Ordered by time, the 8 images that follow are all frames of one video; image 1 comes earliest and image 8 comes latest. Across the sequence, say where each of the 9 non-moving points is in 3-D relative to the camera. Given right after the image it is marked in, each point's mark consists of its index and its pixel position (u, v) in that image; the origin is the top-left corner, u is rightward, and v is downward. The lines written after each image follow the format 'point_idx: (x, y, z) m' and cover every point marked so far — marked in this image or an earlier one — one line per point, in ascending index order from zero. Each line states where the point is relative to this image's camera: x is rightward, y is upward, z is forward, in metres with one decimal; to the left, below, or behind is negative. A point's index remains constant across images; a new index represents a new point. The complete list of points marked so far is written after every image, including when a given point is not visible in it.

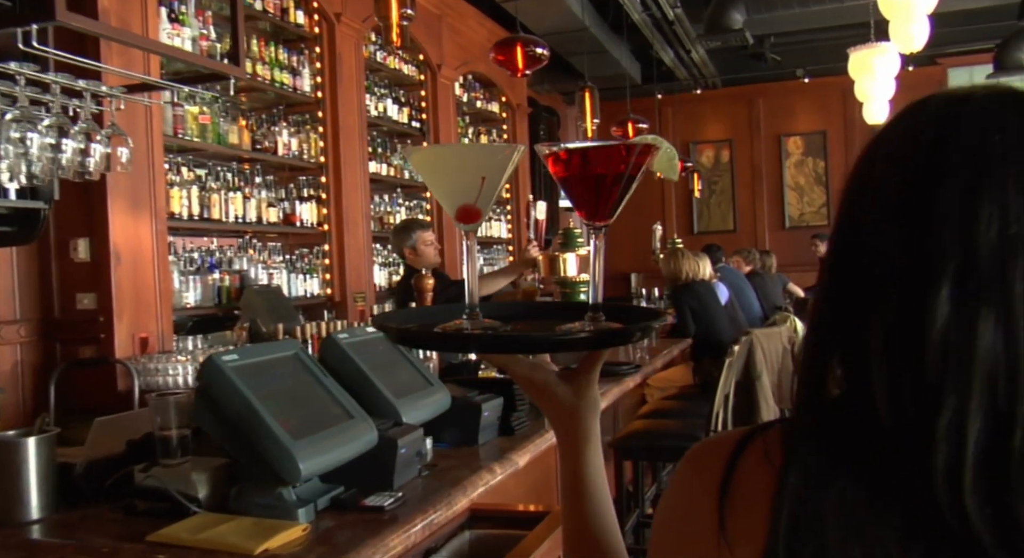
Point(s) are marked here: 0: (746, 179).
0: (+2.8, +1.2, +10.5) m
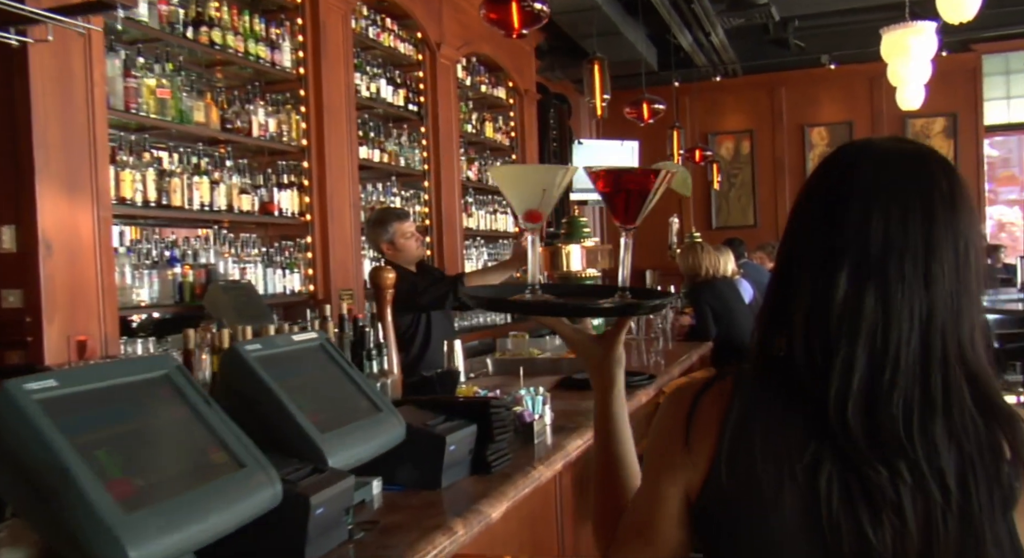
0: (+2.9, +1.2, +10.0) m
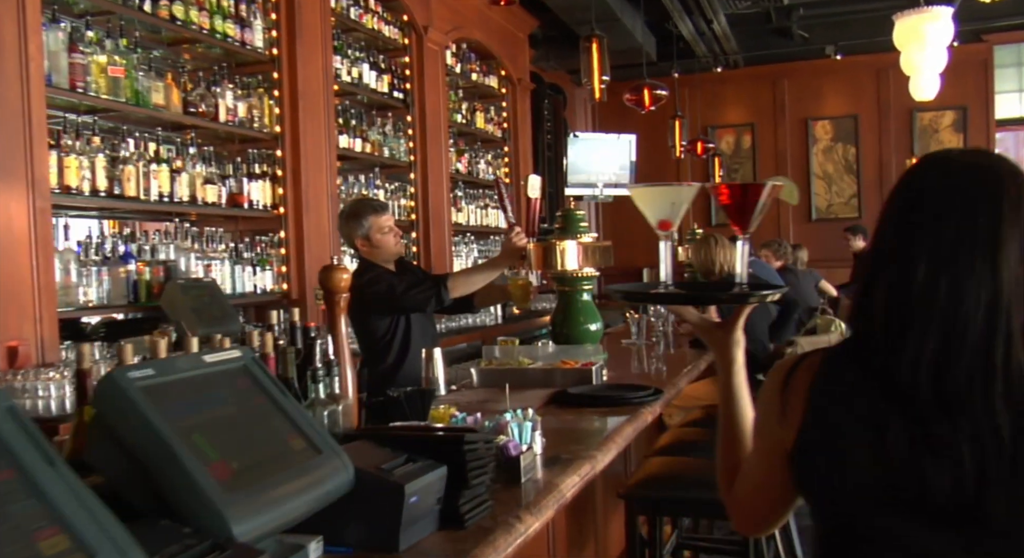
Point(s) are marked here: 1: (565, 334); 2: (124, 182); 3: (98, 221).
0: (+2.8, +1.3, +9.7) m
1: (+0.2, -0.2, +3.0) m
2: (-1.5, +0.4, +3.3) m
3: (-1.6, +0.2, +3.5) m
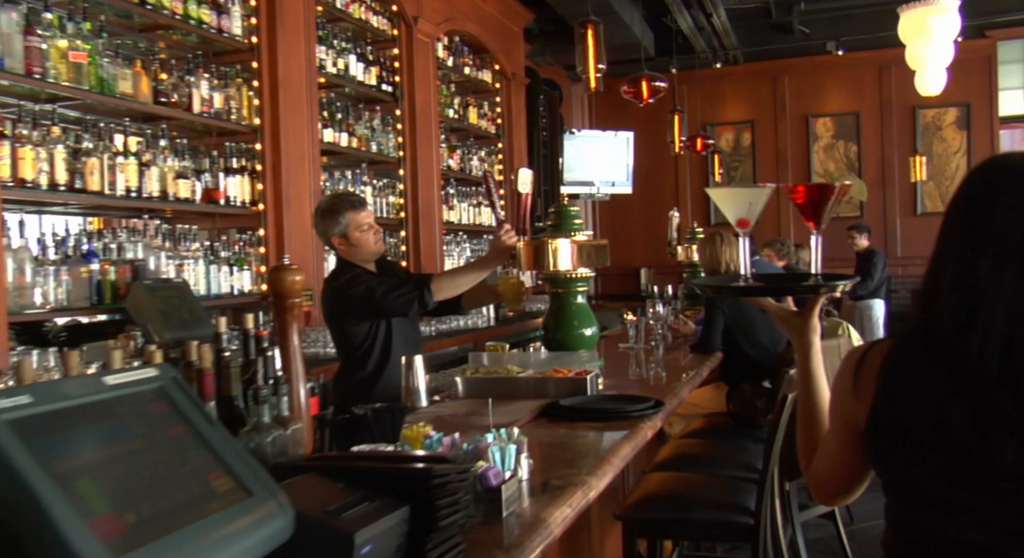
0: (+2.8, +1.2, +9.5) m
1: (+0.1, -0.2, +2.8) m
2: (-1.5, +0.4, +3.1) m
3: (-1.7, +0.2, +3.2) m
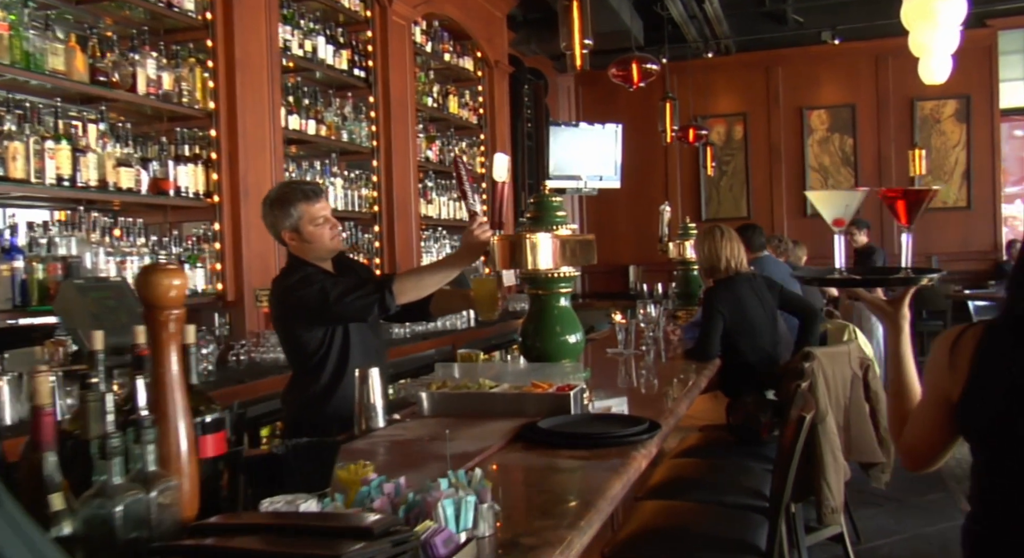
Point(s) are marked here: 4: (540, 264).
0: (+2.6, +1.3, +9.2) m
1: (+0.1, -0.2, +2.4) m
2: (-1.6, +0.4, +2.8) m
3: (-1.8, +0.2, +2.9) m
4: (+0.1, 0.0, +2.3) m
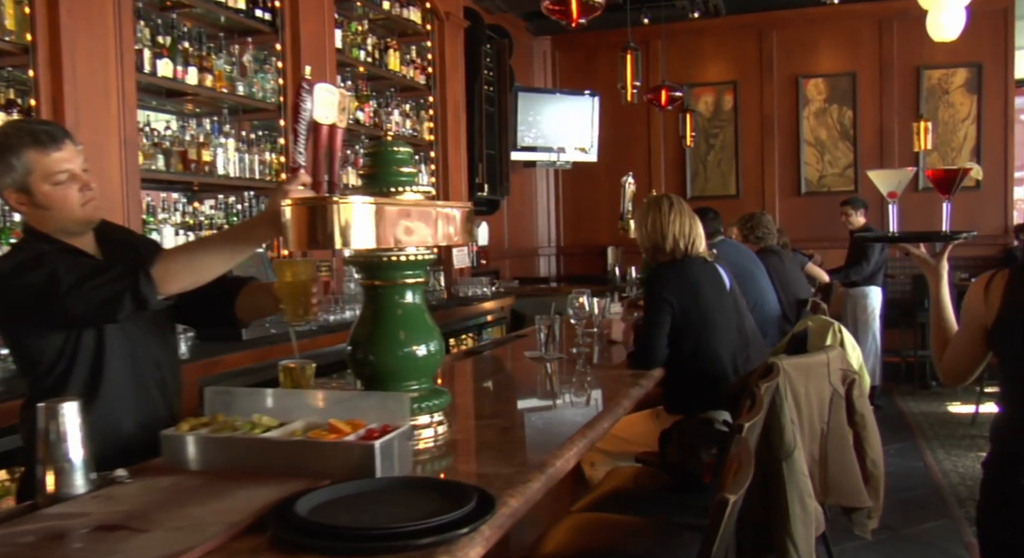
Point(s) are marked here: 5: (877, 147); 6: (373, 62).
0: (+2.3, +1.4, +8.4) m
1: (-0.3, -0.2, +1.7) m
2: (-1.9, +0.4, +2.0) m
3: (-2.1, +0.3, +2.2) m
4: (-0.3, +0.1, +1.6) m
5: (+3.4, +1.2, +8.0) m
6: (-0.8, +1.3, +5.3) m
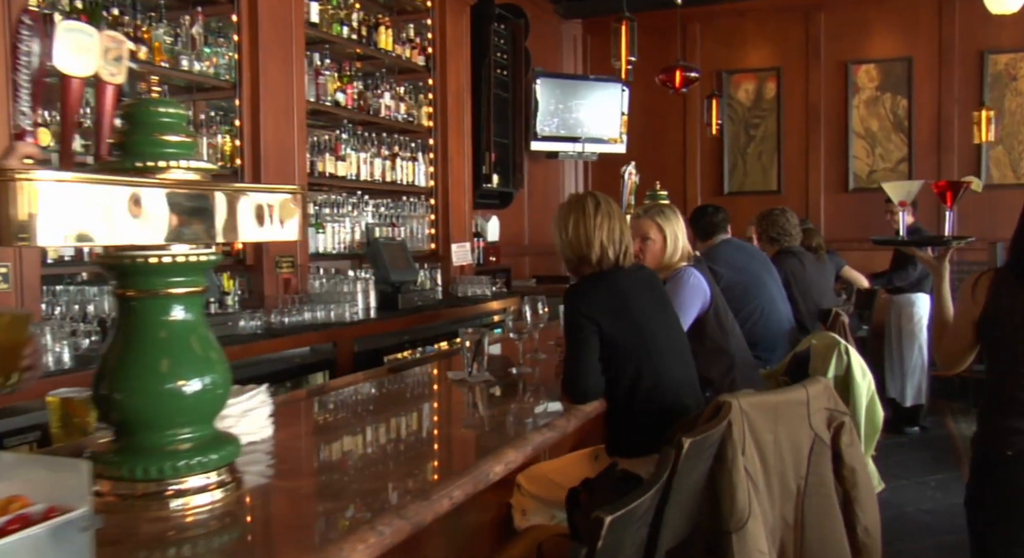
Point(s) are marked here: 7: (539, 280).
0: (+2.5, +1.4, +7.7) m
1: (-0.6, -0.2, +1.2) m
2: (-2.2, +0.4, +1.7) m
3: (-2.3, +0.3, +1.8) m
4: (-0.6, +0.1, +1.1) m
5: (+3.6, +1.2, +7.3) m
6: (-0.8, +1.3, +4.8) m
7: (+0.2, 0.0, +7.3) m
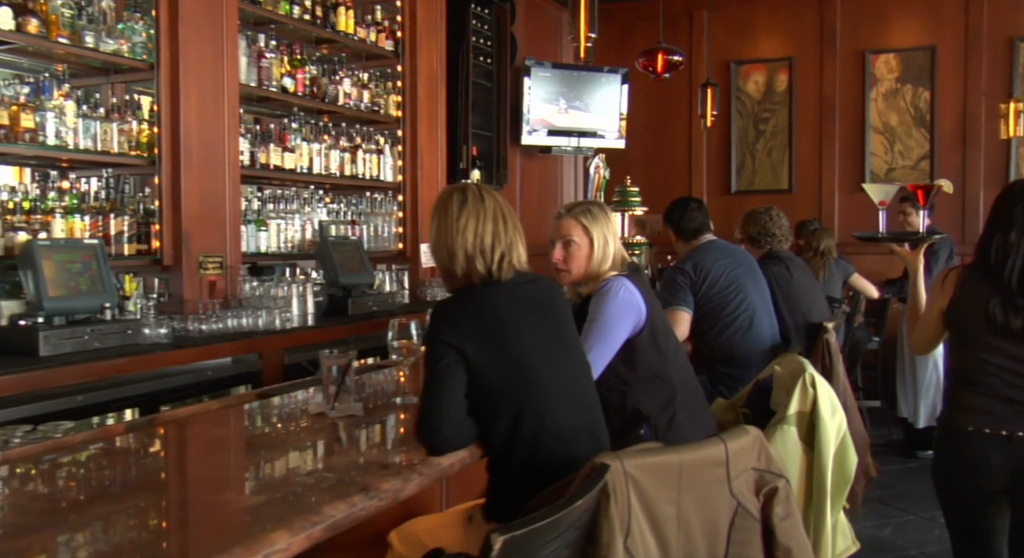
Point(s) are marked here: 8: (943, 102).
0: (+2.5, +1.4, +7.2) m
1: (-0.9, -0.2, +0.8) m
2: (-2.5, +0.4, +1.3) m
3: (-2.6, +0.3, +1.5) m
4: (-0.9, 0.0, +0.7) m
5: (+3.5, +1.1, +6.8) m
6: (-1.0, +1.3, +4.4) m
7: (+0.1, 0.0, +6.8) m
8: (+3.4, +1.4, +6.8) m
